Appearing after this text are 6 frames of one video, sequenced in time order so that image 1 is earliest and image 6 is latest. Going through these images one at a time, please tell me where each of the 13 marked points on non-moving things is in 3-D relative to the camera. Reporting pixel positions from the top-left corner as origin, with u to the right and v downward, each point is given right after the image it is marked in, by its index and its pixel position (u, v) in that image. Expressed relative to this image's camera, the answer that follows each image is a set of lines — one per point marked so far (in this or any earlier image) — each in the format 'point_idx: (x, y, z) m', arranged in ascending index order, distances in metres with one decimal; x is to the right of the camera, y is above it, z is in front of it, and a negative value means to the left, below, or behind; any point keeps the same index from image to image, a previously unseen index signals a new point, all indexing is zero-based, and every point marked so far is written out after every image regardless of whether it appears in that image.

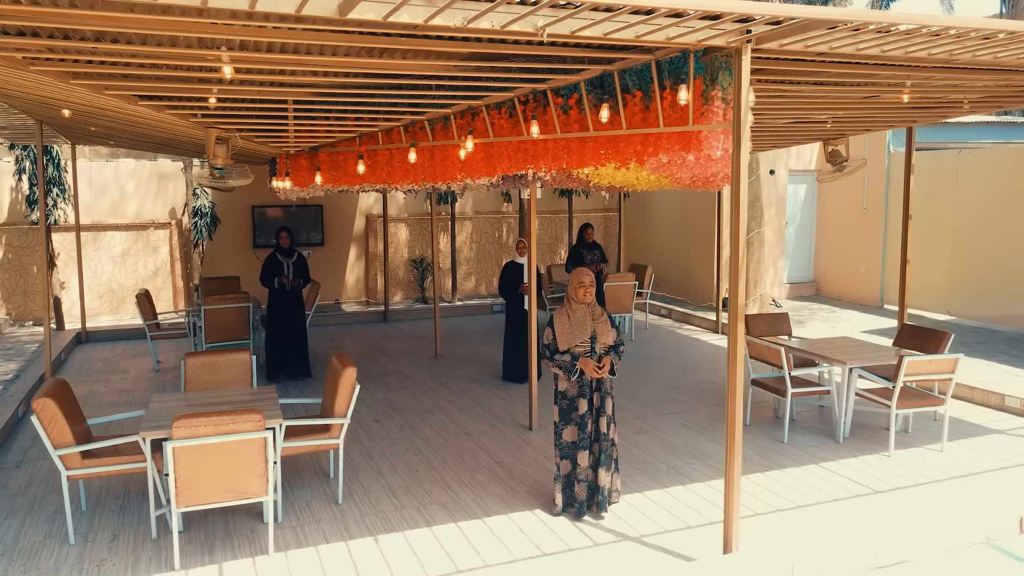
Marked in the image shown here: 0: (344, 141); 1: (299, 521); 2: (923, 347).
0: (-1.4, +1.2, +6.2) m
1: (-1.4, -1.5, +5.3) m
2: (+3.9, -0.6, +7.7) m
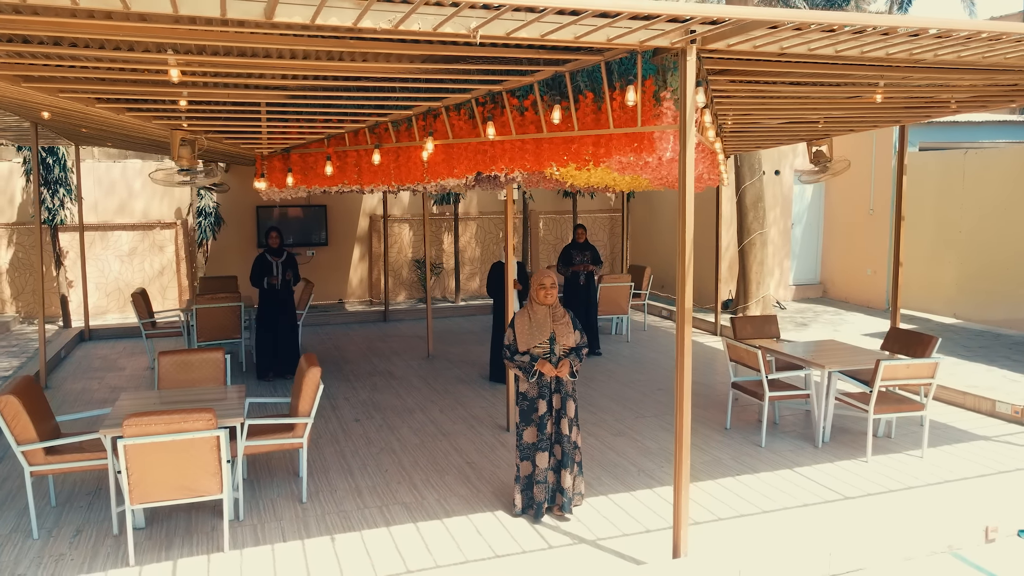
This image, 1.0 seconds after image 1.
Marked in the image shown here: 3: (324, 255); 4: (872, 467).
0: (-1.6, +1.2, +6.3) m
1: (-1.7, -1.5, +5.3) m
2: (+3.7, -0.6, +7.5) m
3: (-3.2, +0.6, +13.7) m
4: (+2.9, -1.4, +6.3) m
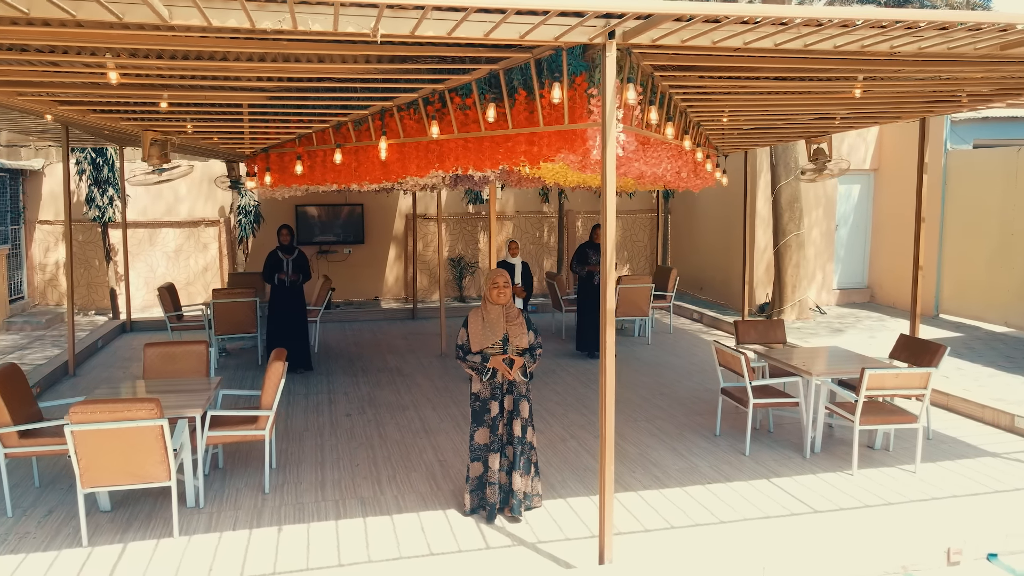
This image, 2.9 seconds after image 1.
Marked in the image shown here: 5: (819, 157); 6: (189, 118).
0: (-1.8, +1.2, +6.4) m
1: (-2.0, -1.5, +5.5) m
2: (+3.6, -0.7, +7.1) m
3: (-2.7, +0.6, +14.0) m
4: (+2.6, -1.5, +6.0) m
5: (+3.0, +1.3, +8.0) m
6: (-2.5, +1.3, +6.1) m
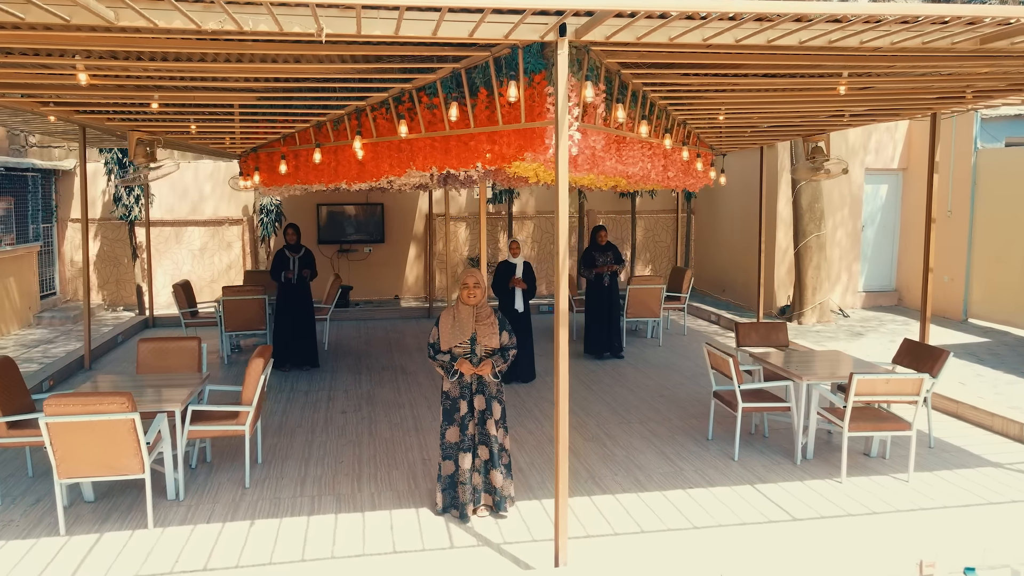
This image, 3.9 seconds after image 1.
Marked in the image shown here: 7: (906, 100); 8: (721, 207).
0: (-1.9, +1.2, +6.5) m
1: (-2.2, -1.5, +5.6) m
2: (+3.5, -0.7, +6.9) m
3: (-2.3, +0.6, +14.1) m
4: (+2.4, -1.5, +5.9) m
5: (+3.0, +1.3, +7.8) m
6: (-2.6, +1.3, +6.3) m
7: (+3.3, +1.6, +6.7) m
8: (+3.8, +1.5, +14.4) m
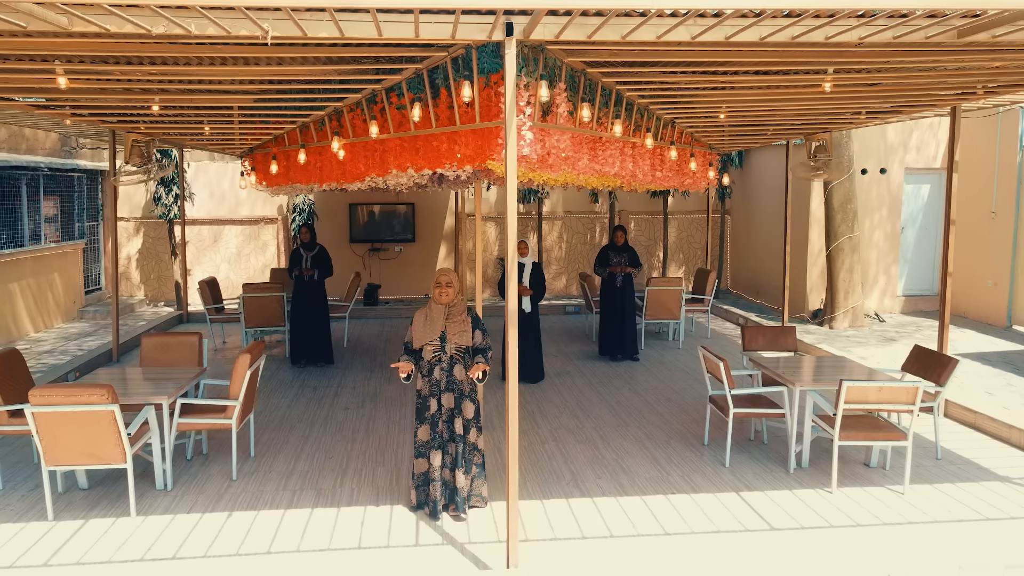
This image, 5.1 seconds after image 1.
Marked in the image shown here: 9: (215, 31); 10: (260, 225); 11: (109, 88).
0: (-2.0, +1.3, +6.6) m
1: (-2.4, -1.5, +5.8) m
2: (+3.4, -0.7, +6.6) m
3: (-1.8, +0.7, +14.3) m
4: (+2.3, -1.5, +5.7) m
5: (+3.0, +1.2, +7.5) m
6: (-2.7, +1.4, +6.5) m
7: (+3.2, +1.5, +6.4) m
8: (+4.3, +1.4, +14.0) m
9: (-1.4, +1.2, +3.8) m
10: (-4.5, +1.1, +14.1) m
11: (-2.9, +1.4, +5.7) m
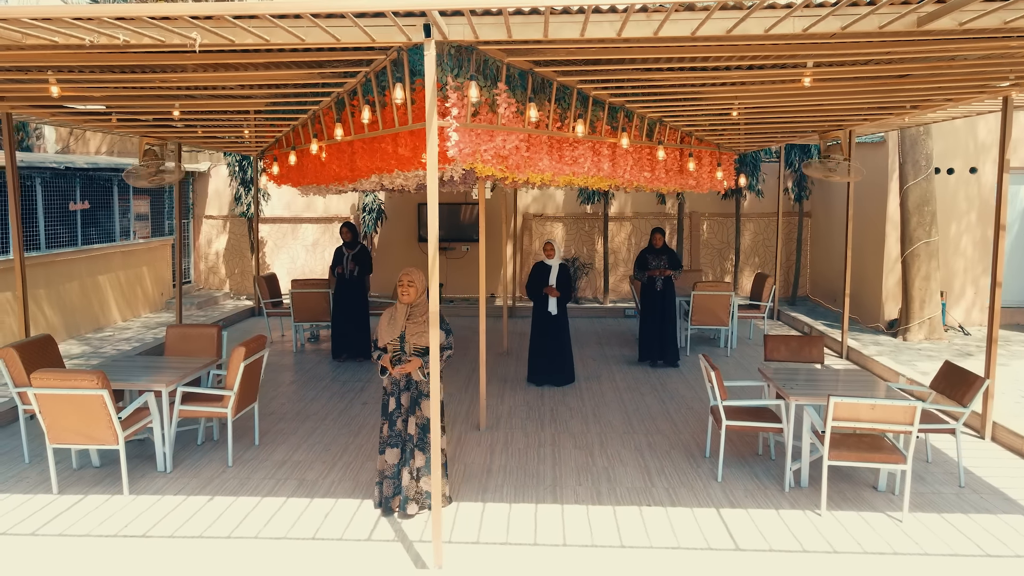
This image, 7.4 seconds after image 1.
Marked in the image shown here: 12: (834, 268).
0: (-1.9, +1.3, +6.9) m
1: (-2.5, -1.4, +6.1) m
2: (+3.4, -0.8, +6.1) m
3: (-0.6, +0.7, +14.5) m
4: (+2.0, -1.6, +5.3) m
5: (+3.1, +1.2, +7.0) m
6: (-2.7, +1.4, +6.9) m
7: (+3.2, +1.5, +5.9) m
8: (+5.4, +1.3, +13.3) m
9: (-1.8, +1.3, +4.0) m
10: (-3.3, +1.2, +14.6) m
11: (-3.0, +1.5, +6.2) m
12: (+5.4, +0.3, +13.3) m
